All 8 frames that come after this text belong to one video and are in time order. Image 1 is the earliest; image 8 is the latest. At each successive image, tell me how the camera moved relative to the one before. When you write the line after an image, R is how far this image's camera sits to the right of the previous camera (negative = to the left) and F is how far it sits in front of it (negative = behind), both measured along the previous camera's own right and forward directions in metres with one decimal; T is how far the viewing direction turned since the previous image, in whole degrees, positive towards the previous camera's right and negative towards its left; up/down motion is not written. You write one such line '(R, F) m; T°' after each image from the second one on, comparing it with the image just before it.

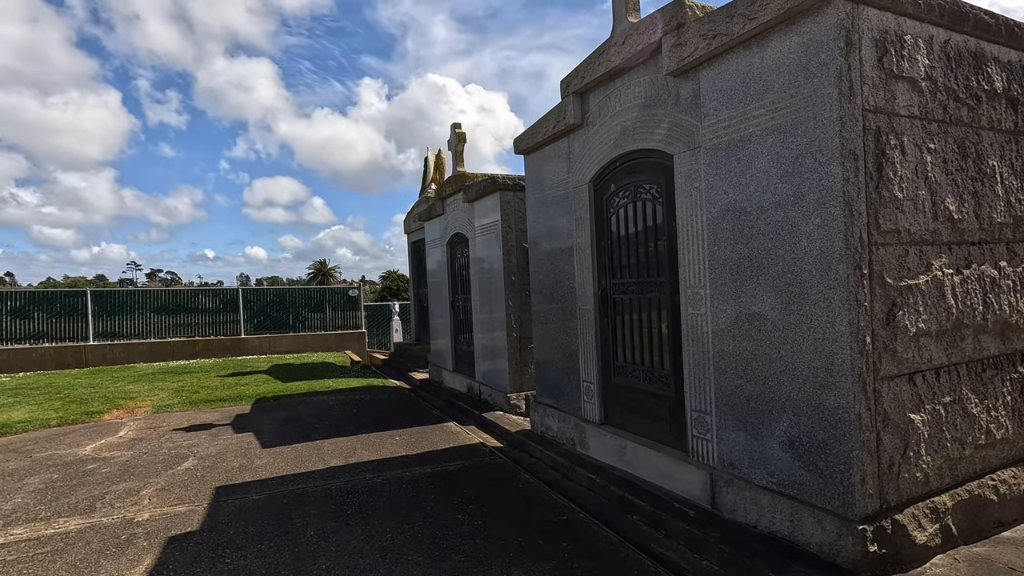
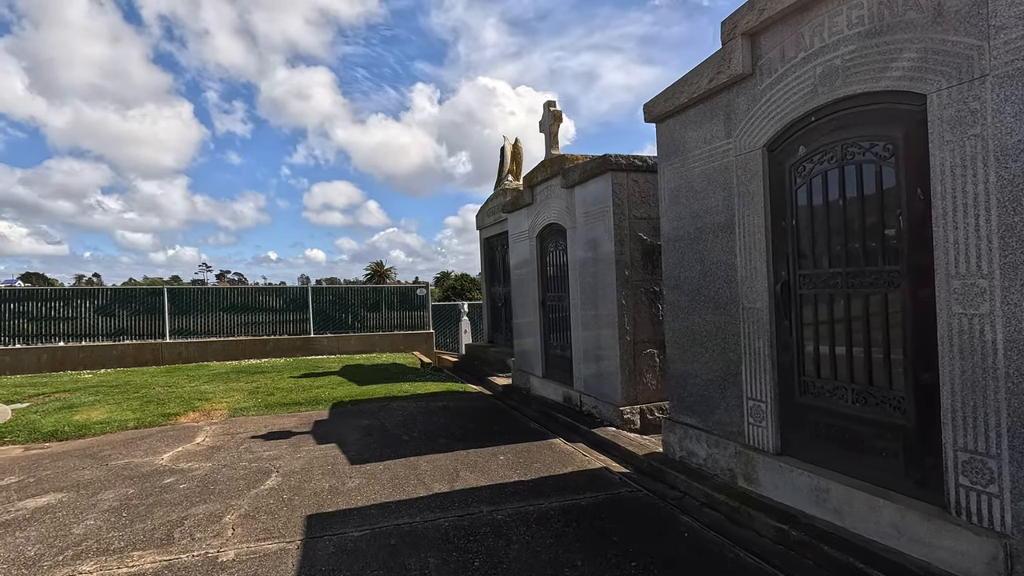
(-0.8, +1.0) m; -5°
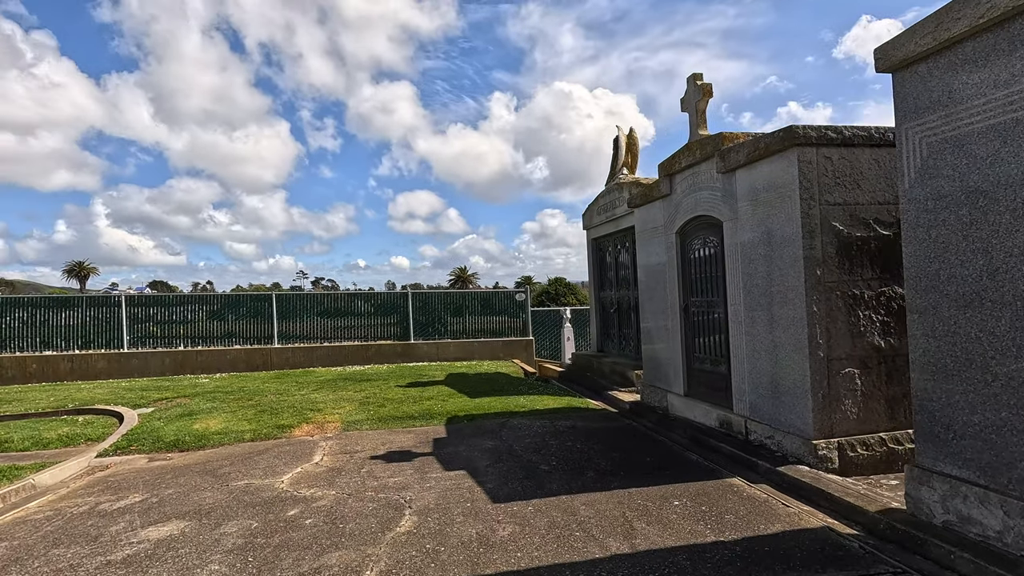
(-0.8, +1.0) m; -8°
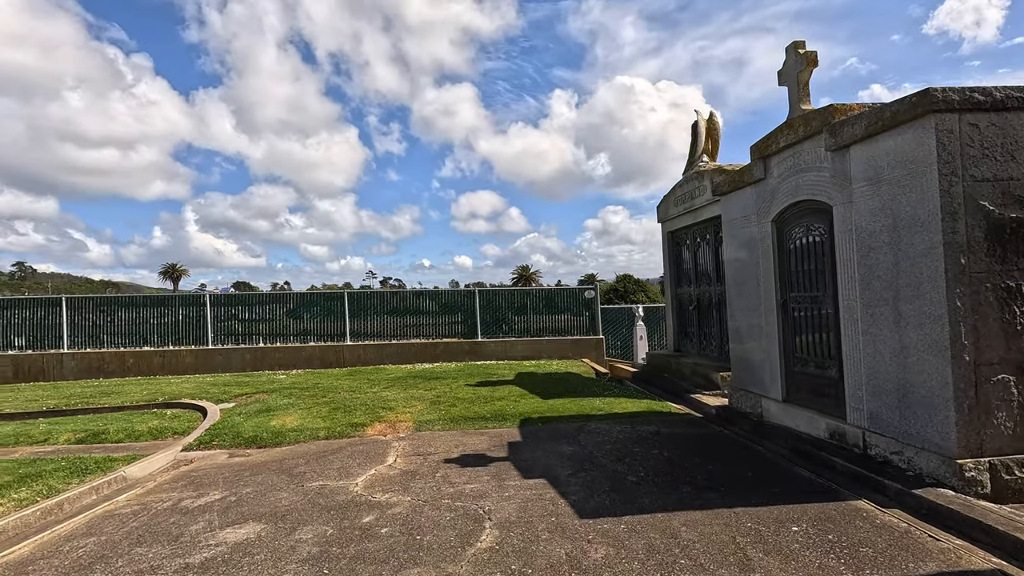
(-0.2, +0.4) m; -7°
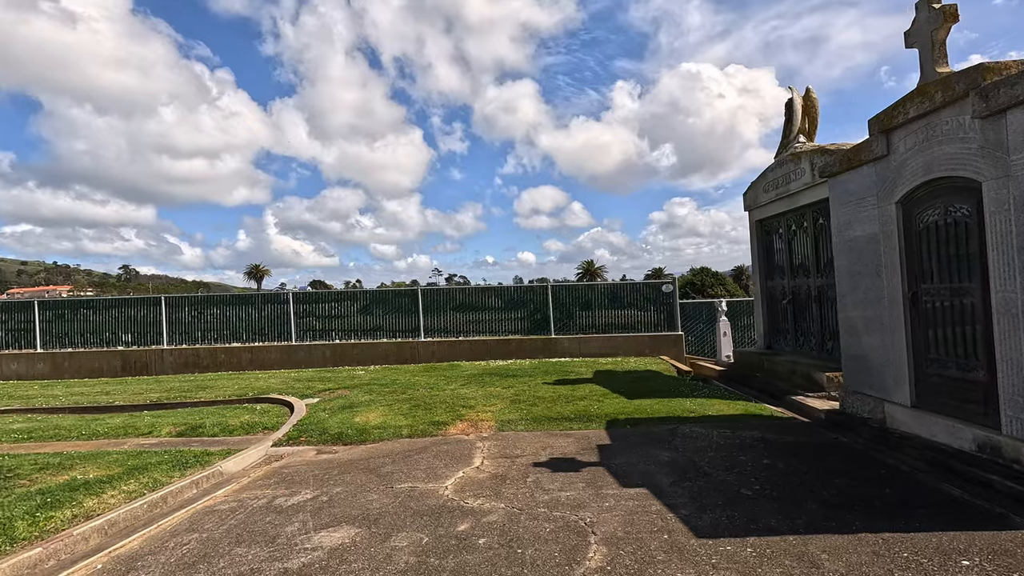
(-0.3, +0.3) m; -7°
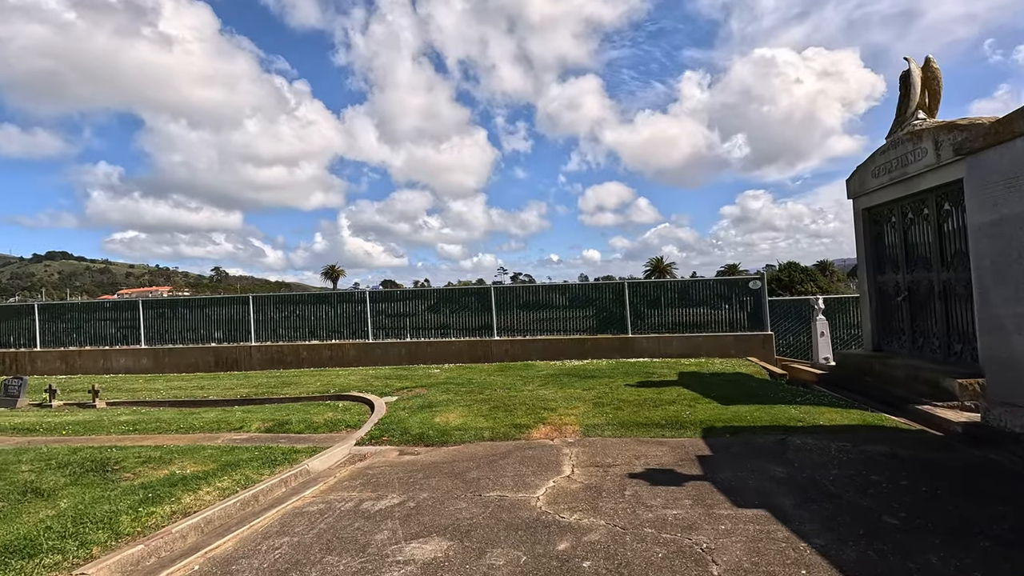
(-0.3, +0.4) m; -7°
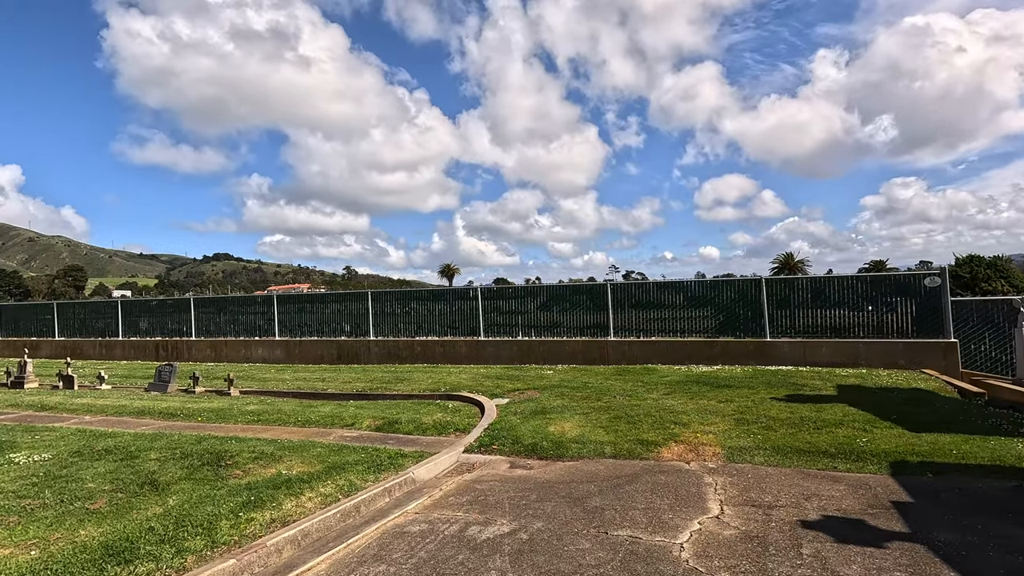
(-0.2, +0.9) m; -12°
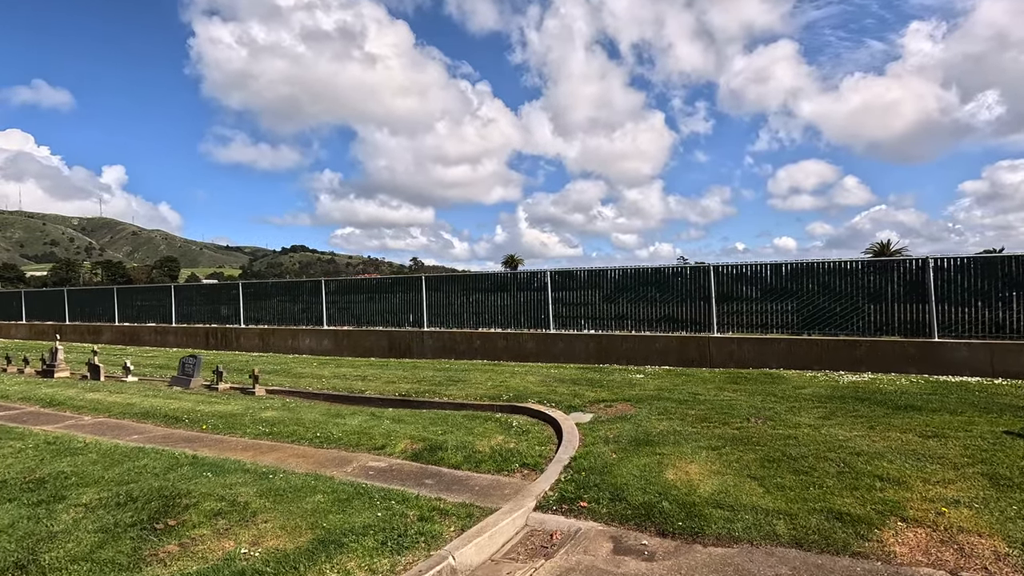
(-0.3, +2.5) m; -7°
